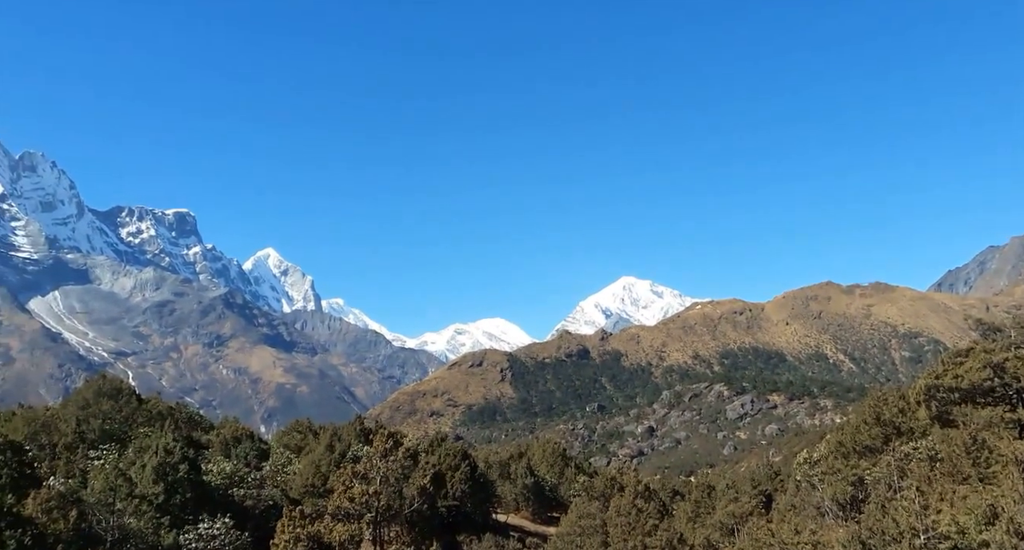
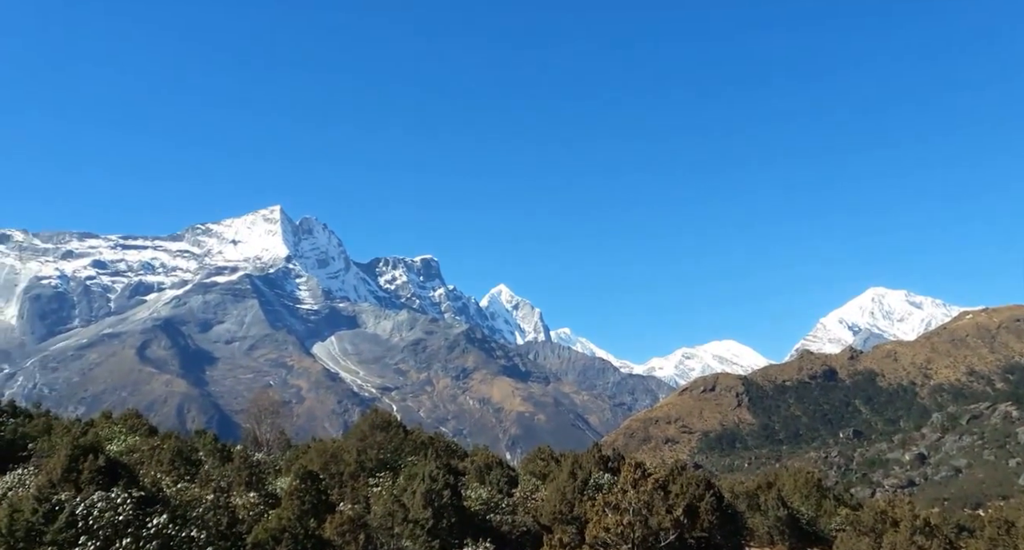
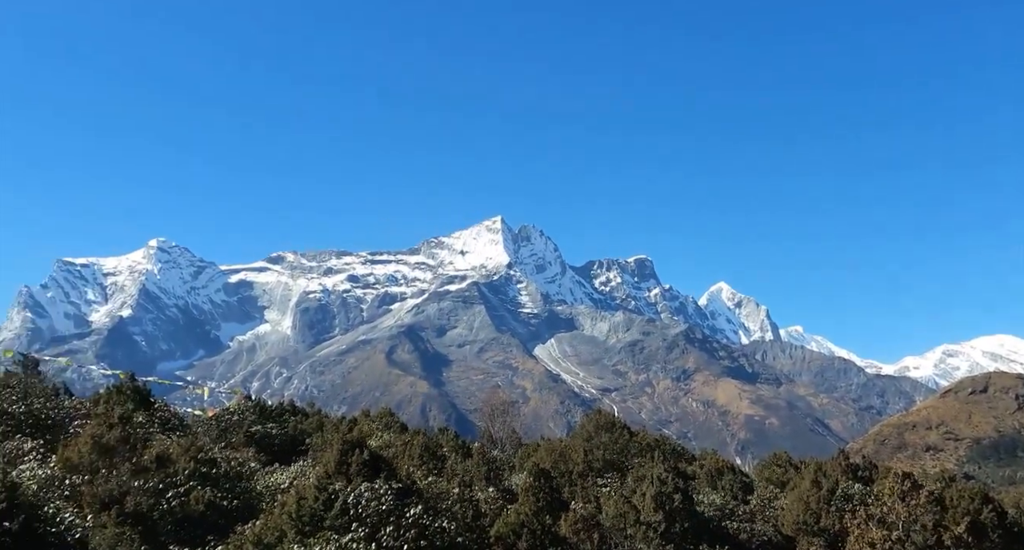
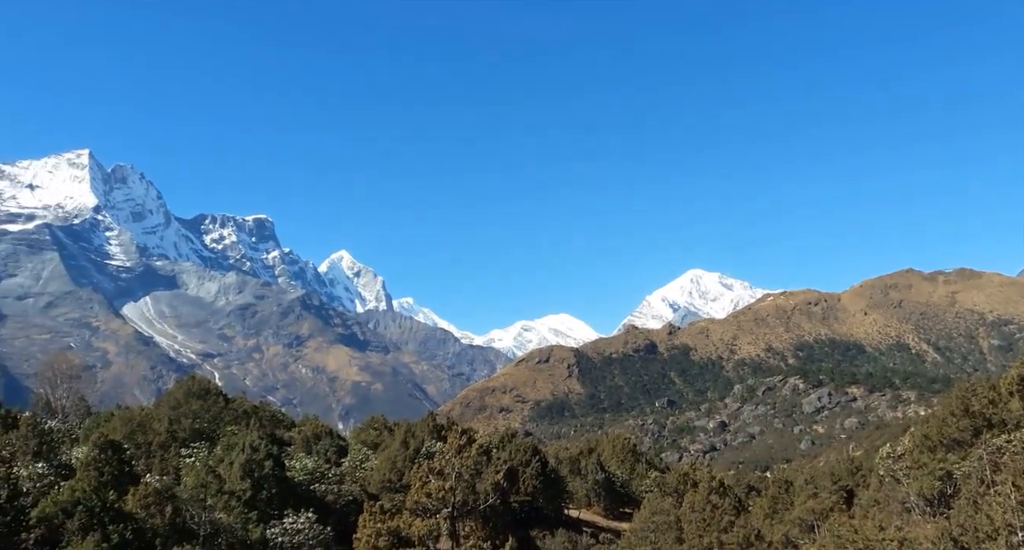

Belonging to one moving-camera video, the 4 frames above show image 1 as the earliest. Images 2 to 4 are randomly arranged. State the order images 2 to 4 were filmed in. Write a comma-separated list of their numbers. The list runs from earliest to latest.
4, 2, 3
